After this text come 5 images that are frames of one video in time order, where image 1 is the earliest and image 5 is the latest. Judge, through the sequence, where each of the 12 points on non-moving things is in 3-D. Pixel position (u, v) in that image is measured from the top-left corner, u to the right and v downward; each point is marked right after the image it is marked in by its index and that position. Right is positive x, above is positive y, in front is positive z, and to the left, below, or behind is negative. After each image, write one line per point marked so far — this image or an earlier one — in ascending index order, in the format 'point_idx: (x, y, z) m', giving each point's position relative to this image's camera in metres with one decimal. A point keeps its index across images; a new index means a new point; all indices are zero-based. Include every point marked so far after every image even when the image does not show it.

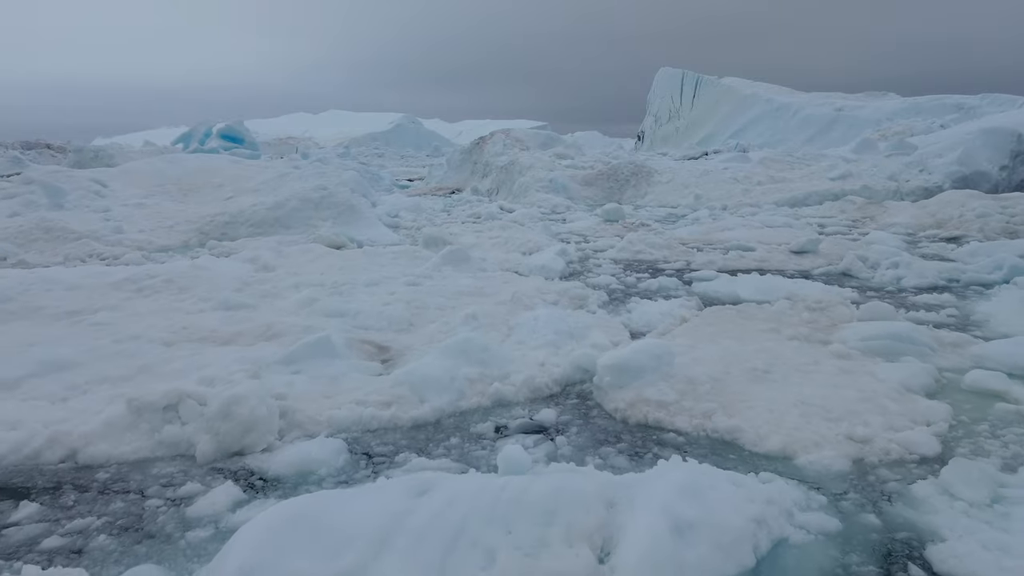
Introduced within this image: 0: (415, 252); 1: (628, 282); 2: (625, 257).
0: (-0.9, +0.3, +6.9) m
1: (+1.0, 0.0, +6.1) m
2: (+1.1, +0.3, +7.4) m
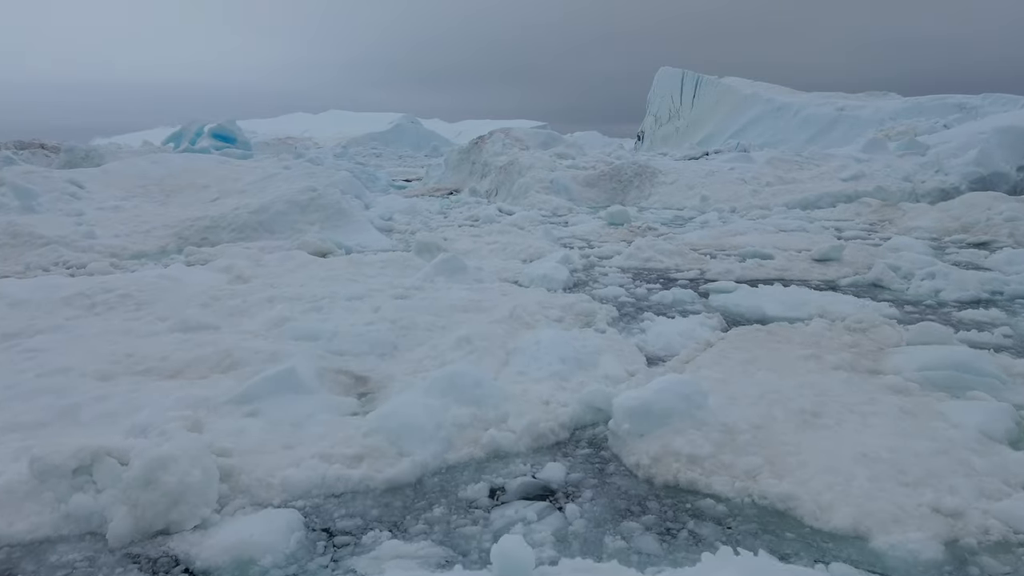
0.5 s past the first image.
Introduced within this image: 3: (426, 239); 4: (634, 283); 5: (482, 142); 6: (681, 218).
0: (-0.9, +0.2, +6.4) m
1: (+1.0, -0.1, +5.5) m
2: (+1.1, +0.2, +6.9) m
3: (-0.8, +0.5, +6.8) m
4: (+1.0, 0.0, +6.1) m
5: (-0.8, +3.6, +18.5) m
6: (+2.7, +1.1, +11.7) m
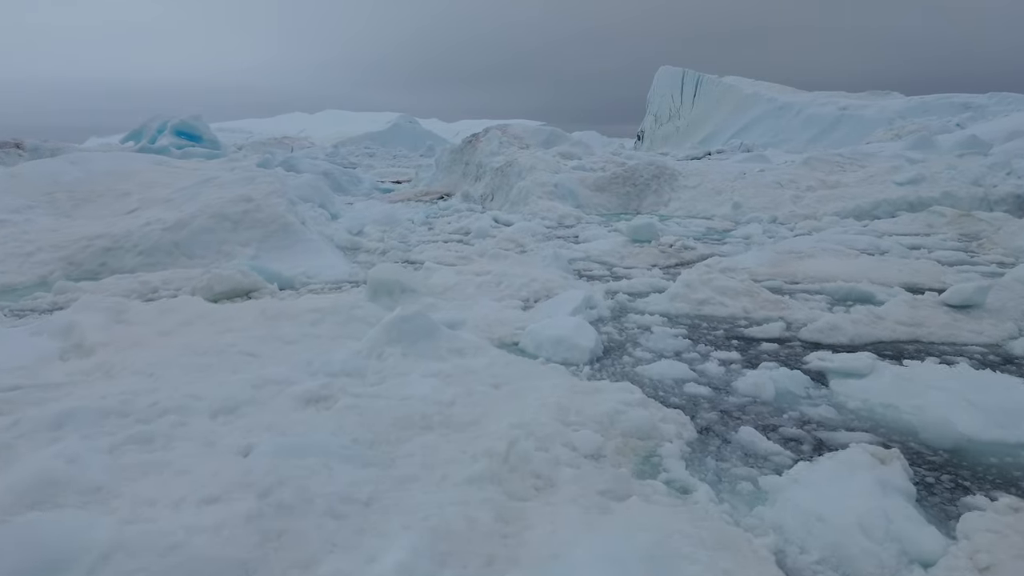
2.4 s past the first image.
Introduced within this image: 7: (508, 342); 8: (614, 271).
0: (-0.9, -0.1, +4.3) m
1: (+0.9, -0.4, +3.4) m
2: (+1.1, -0.1, +4.8) m
3: (-0.8, +0.1, +4.7) m
4: (+1.0, -0.3, +4.0) m
5: (-0.8, +3.2, +16.4) m
6: (+2.7, +0.7, +9.6) m
7: (0.0, -0.3, +4.0) m
8: (+0.9, +0.2, +6.5) m
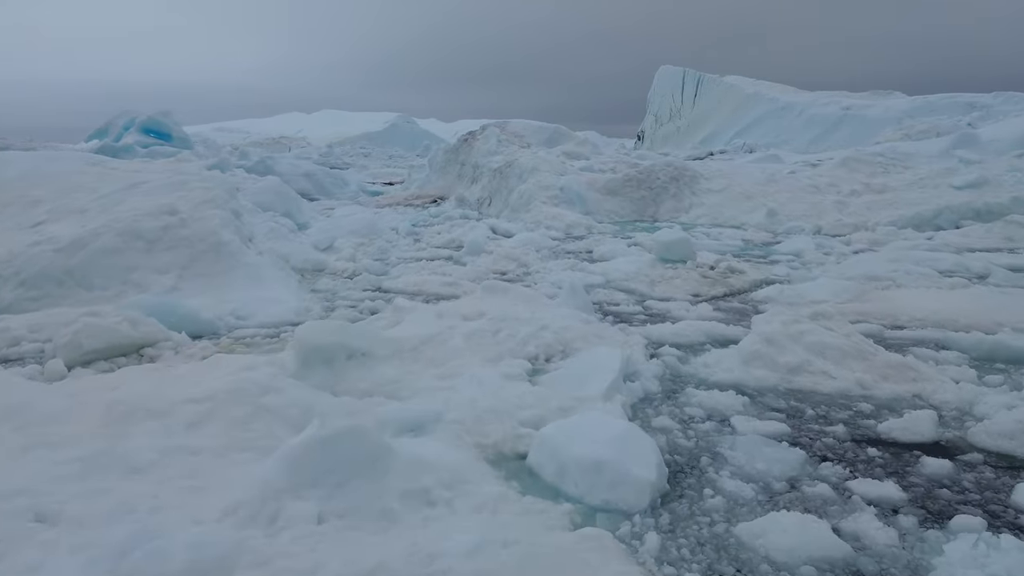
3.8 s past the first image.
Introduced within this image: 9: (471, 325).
0: (-0.9, -0.4, +2.7) m
1: (+1.0, -0.7, +1.9) m
2: (+1.1, -0.4, +3.2) m
3: (-0.8, -0.2, +3.2) m
4: (+1.0, -0.6, +2.4) m
5: (-0.8, +3.0, +14.9) m
6: (+2.7, +0.5, +8.1) m
7: (0.0, -0.6, +2.5) m
8: (+0.9, -0.1, +5.0) m
9: (-0.2, -0.2, +4.0) m
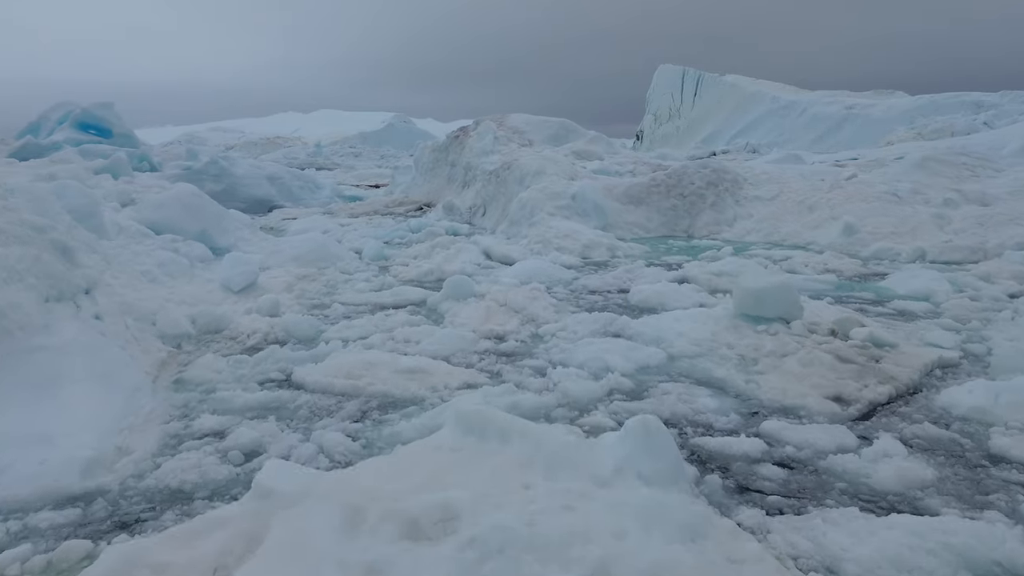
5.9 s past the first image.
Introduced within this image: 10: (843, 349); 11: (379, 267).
0: (-0.9, -0.8, +0.4) m
1: (+1.0, -1.1, -0.4) m
2: (+1.1, -0.8, +0.9) m
3: (-0.8, -0.6, +0.8) m
4: (+1.0, -1.0, +0.1) m
5: (-0.8, +2.6, +12.5) m
6: (+2.7, +0.1, +5.8) m
7: (0.0, -1.0, +0.2) m
8: (+0.9, -0.5, +2.6) m
9: (-0.2, -0.6, +1.7) m
10: (+1.6, -0.3, +3.6) m
11: (-1.2, +0.2, +6.6) m
